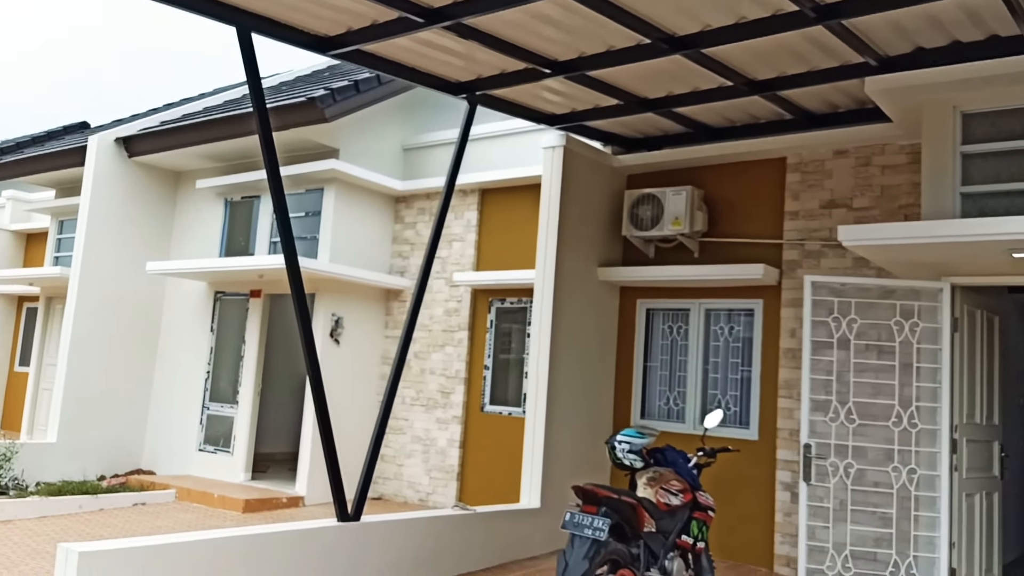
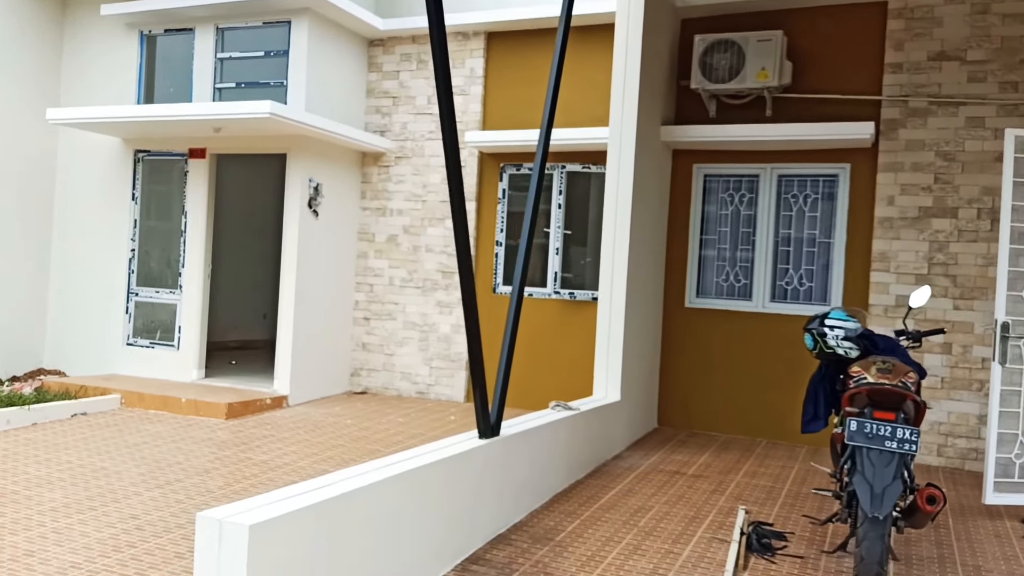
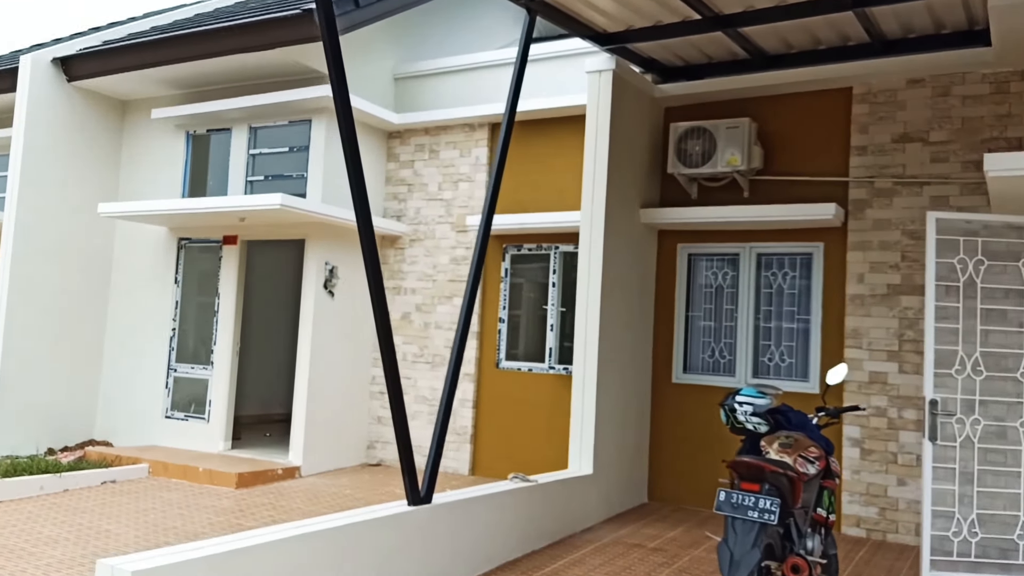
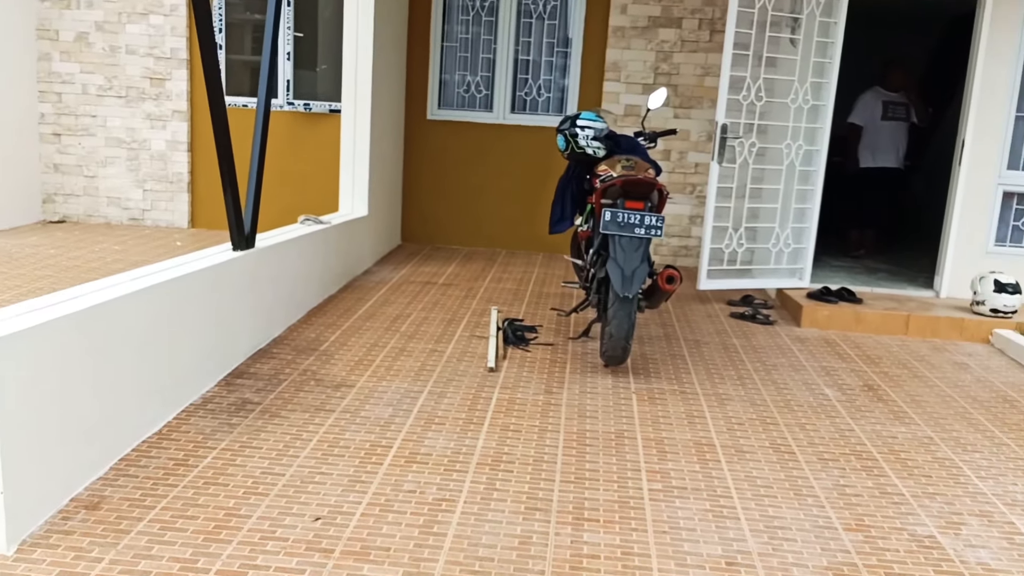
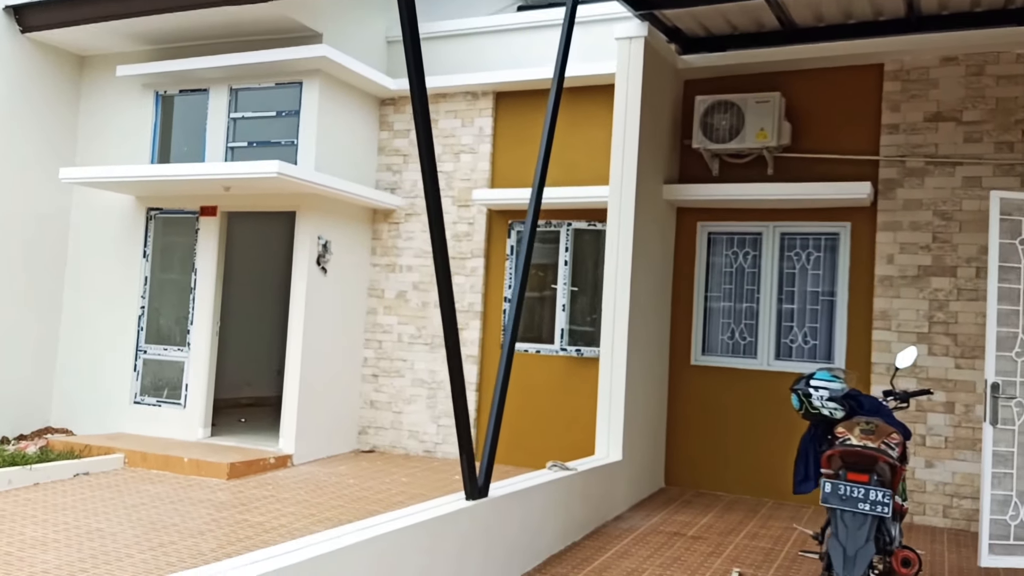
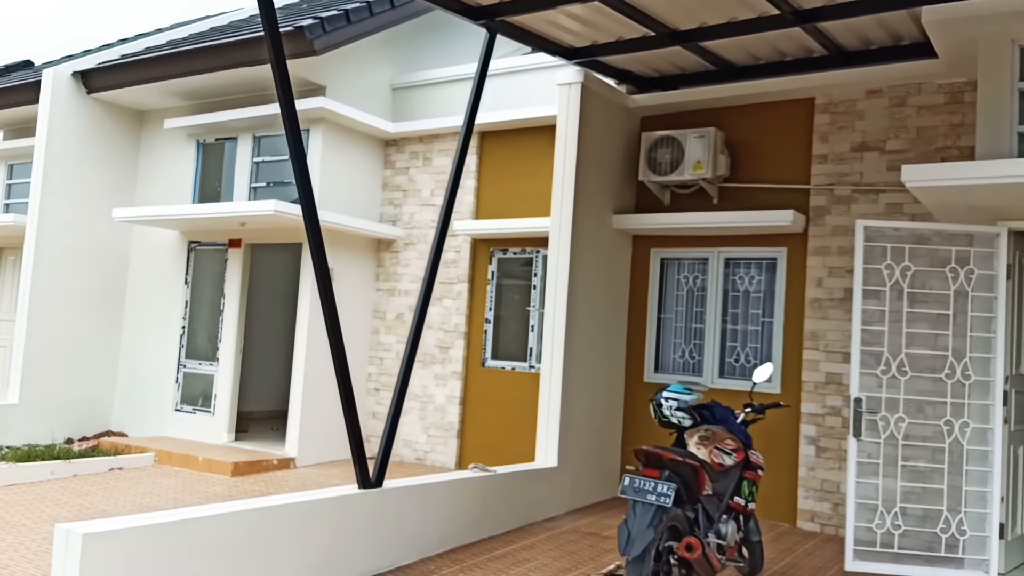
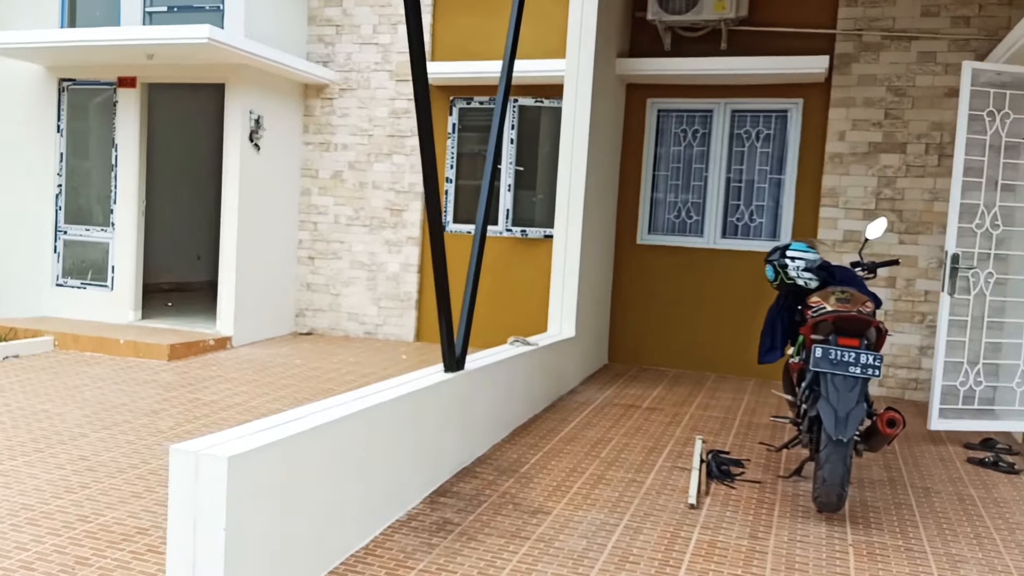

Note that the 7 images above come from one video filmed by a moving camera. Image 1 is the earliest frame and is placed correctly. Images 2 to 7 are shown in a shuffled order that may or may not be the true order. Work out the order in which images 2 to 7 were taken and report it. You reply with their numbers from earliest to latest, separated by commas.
6, 3, 5, 2, 7, 4
